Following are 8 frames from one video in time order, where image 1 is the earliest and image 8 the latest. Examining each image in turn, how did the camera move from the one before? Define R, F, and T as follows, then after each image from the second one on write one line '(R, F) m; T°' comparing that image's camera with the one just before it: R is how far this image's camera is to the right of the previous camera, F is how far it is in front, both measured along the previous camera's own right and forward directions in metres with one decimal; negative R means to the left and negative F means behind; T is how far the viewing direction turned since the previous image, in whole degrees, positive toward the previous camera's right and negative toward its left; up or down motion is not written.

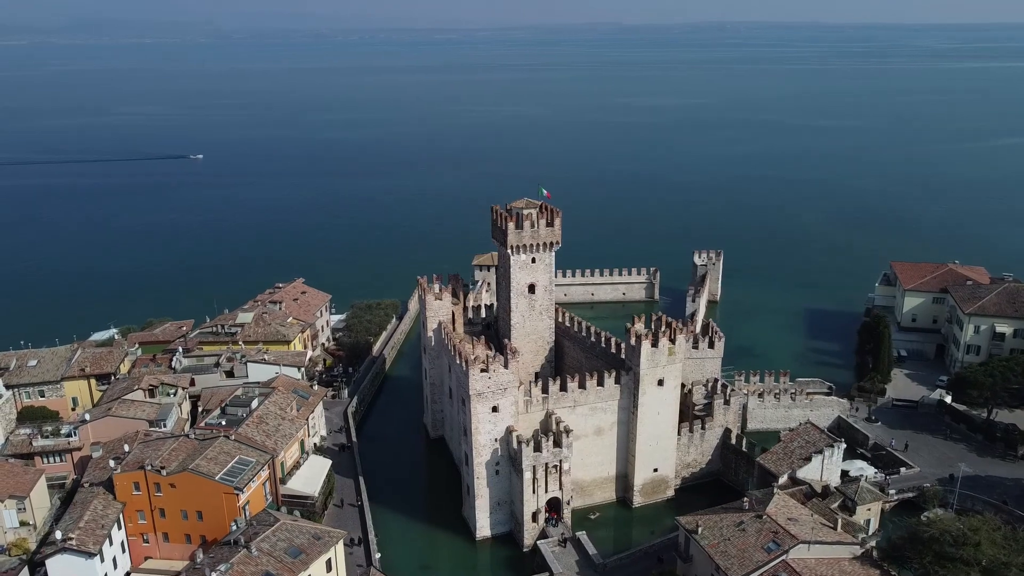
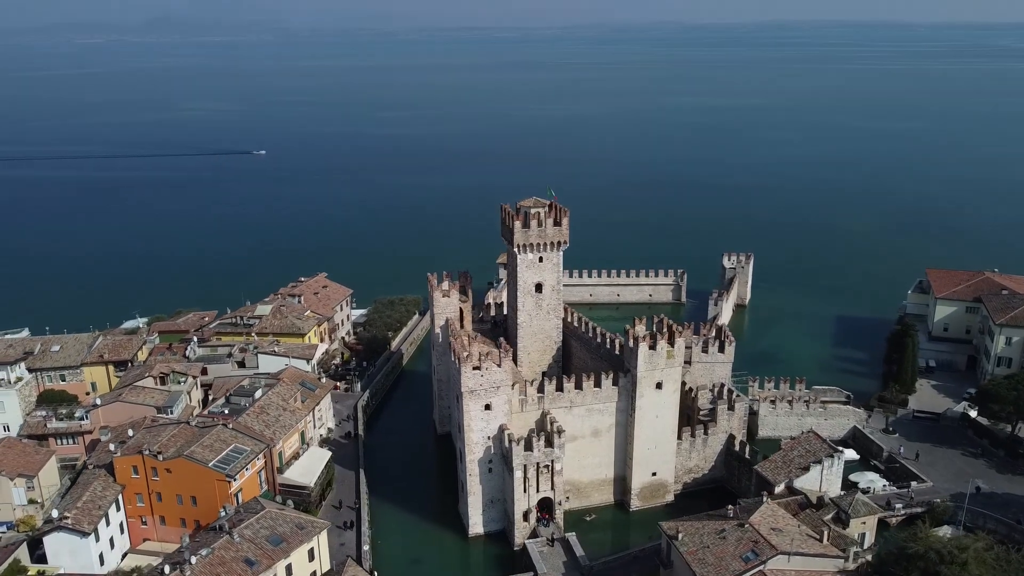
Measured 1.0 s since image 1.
(+2.8, +0.1) m; -4°
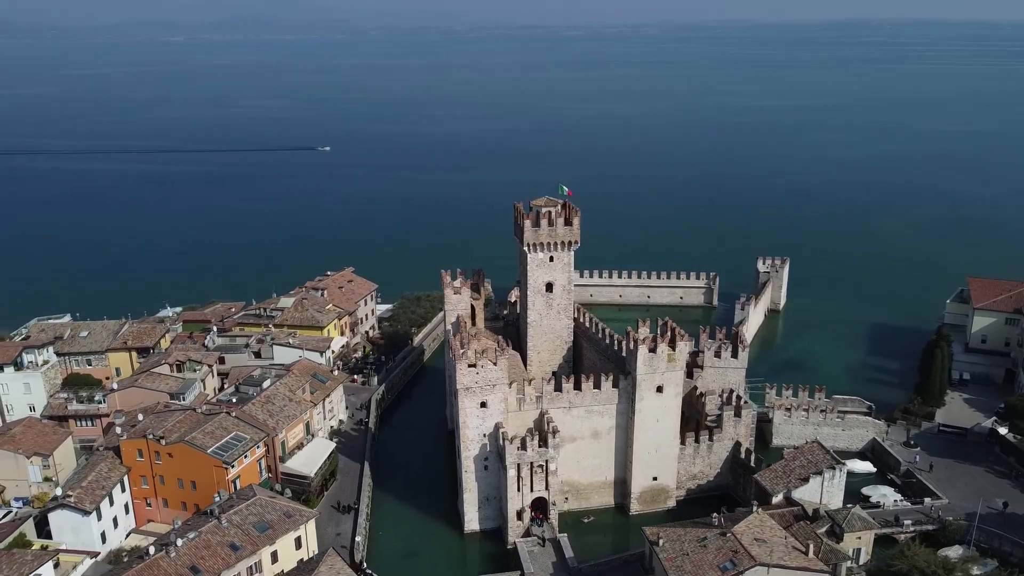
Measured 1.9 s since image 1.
(+2.9, +0.1) m; -4°
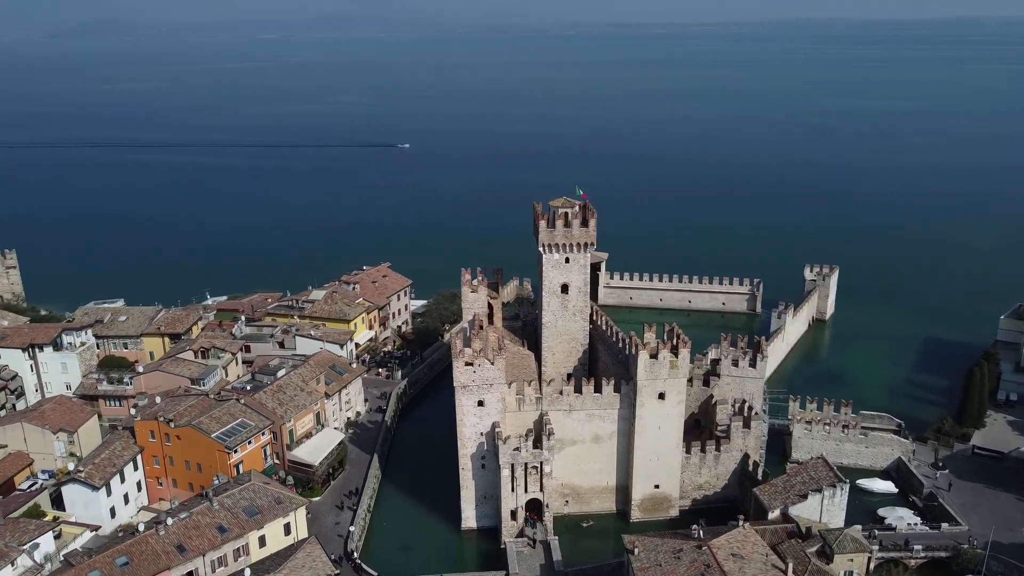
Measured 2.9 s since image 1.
(+3.7, +0.1) m; -6°
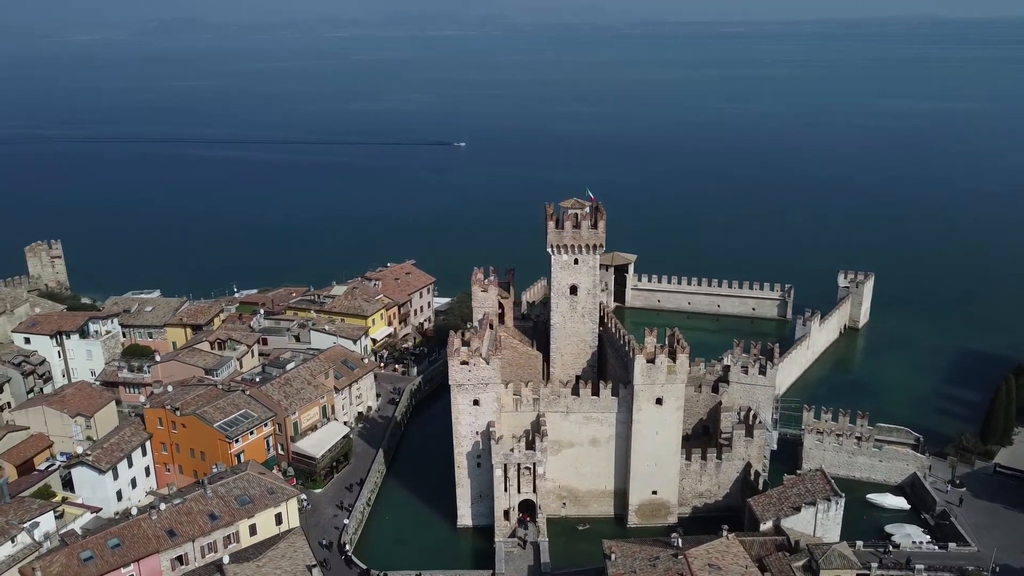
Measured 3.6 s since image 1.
(+2.8, +0.1) m; -4°
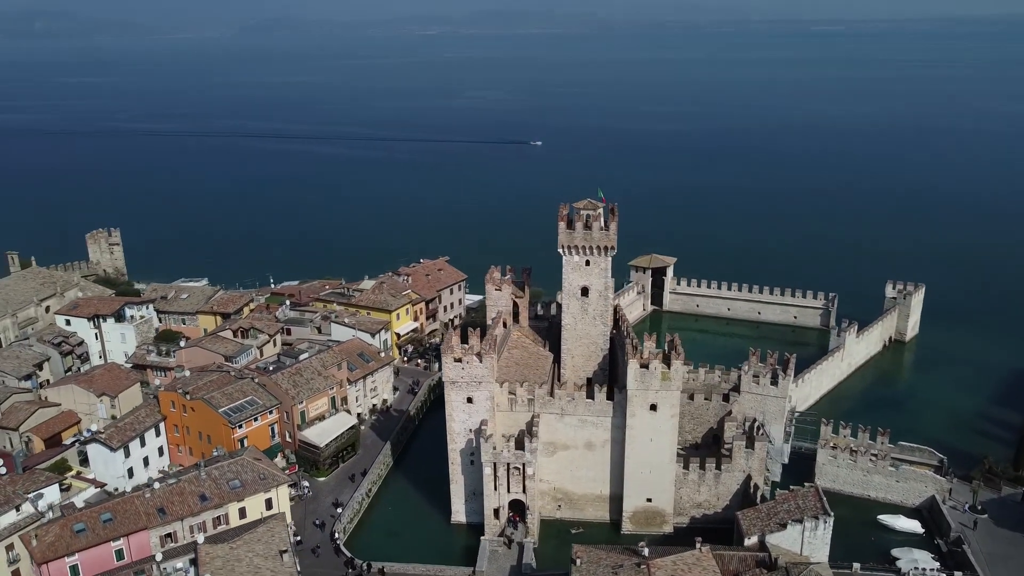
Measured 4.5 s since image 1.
(+4.0, +0.2) m; -6°
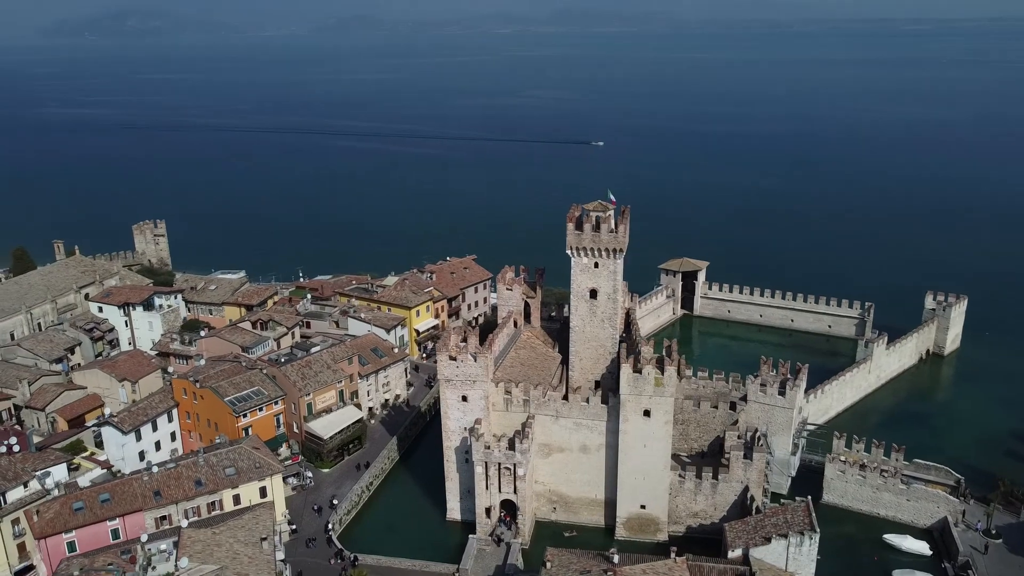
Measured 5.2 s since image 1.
(+3.2, +0.1) m; -5°
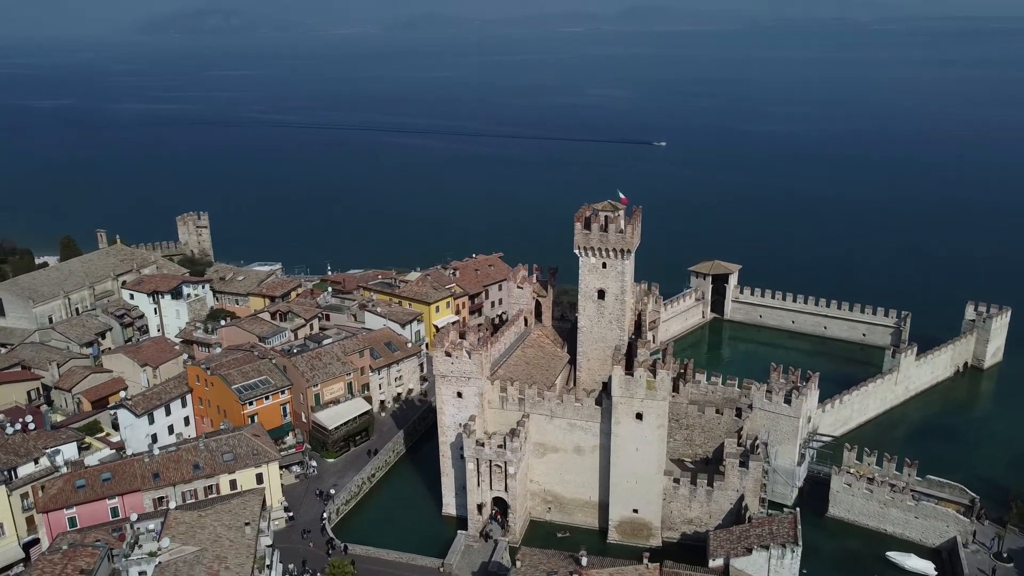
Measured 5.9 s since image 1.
(+3.2, +0.1) m; -5°
